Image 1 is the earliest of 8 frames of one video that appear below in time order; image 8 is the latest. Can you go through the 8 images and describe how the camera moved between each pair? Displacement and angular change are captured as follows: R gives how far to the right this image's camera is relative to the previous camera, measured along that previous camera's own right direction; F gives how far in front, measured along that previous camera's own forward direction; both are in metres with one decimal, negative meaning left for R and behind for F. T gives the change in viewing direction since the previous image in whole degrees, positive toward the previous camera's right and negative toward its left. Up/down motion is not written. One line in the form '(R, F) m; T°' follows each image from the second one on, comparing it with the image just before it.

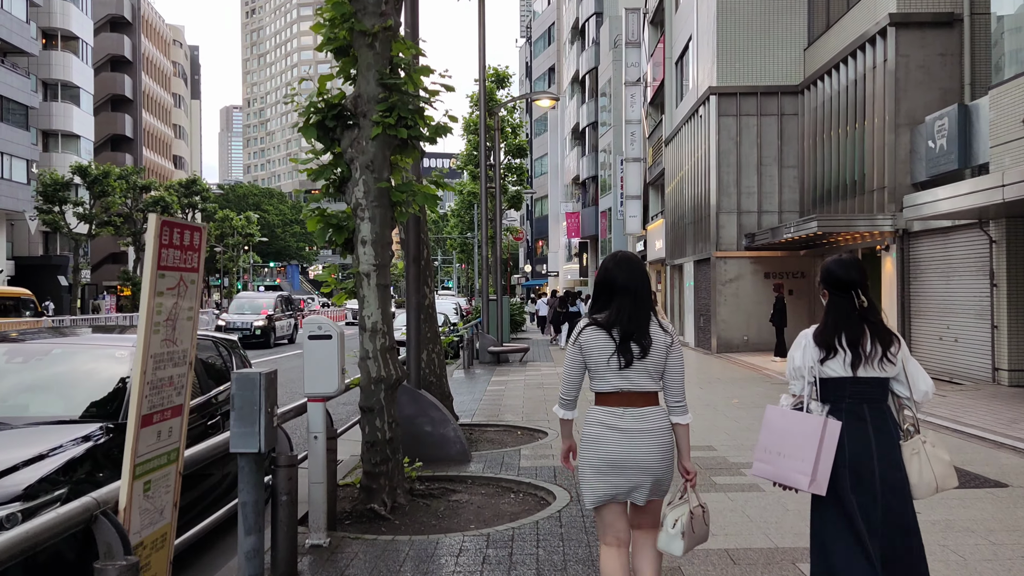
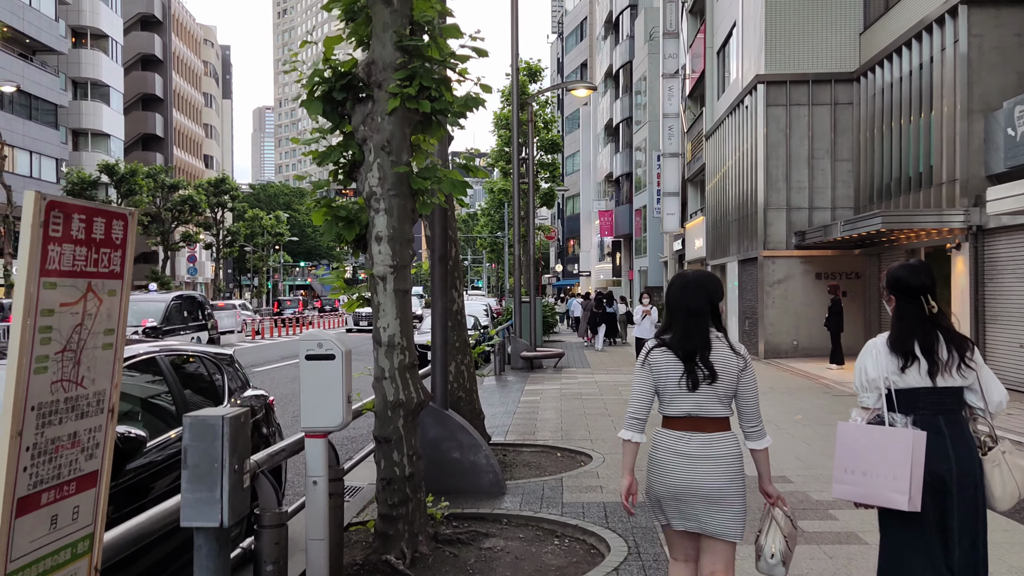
(-0.1, +1.1) m; -2°
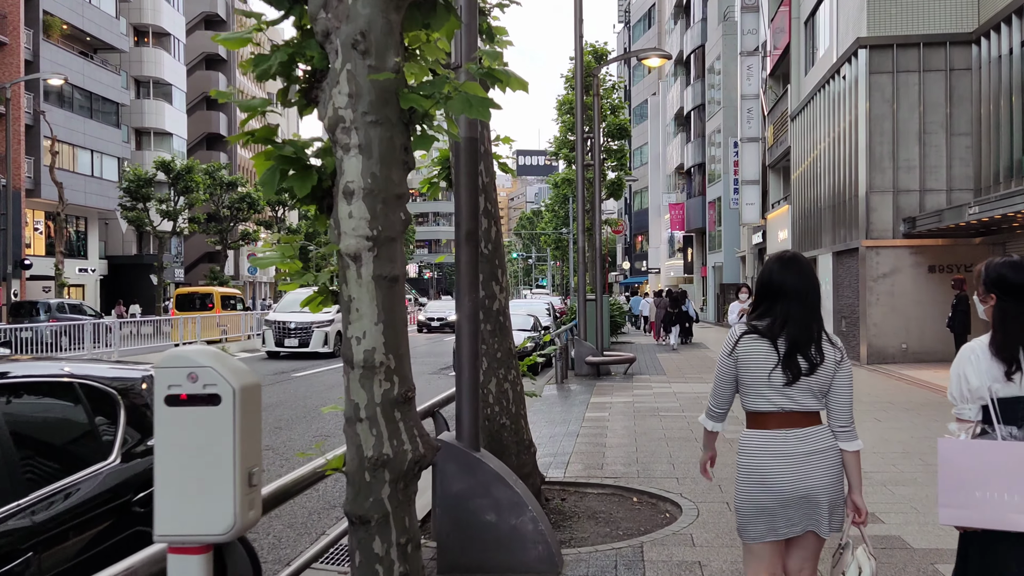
(0.0, +2.0) m; -4°
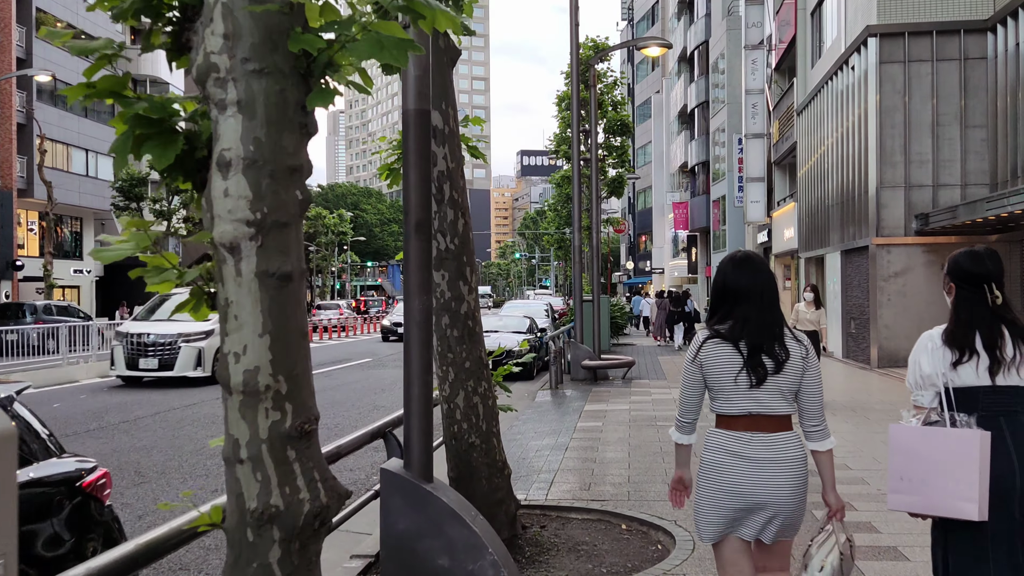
(+0.2, +0.7) m; 0°
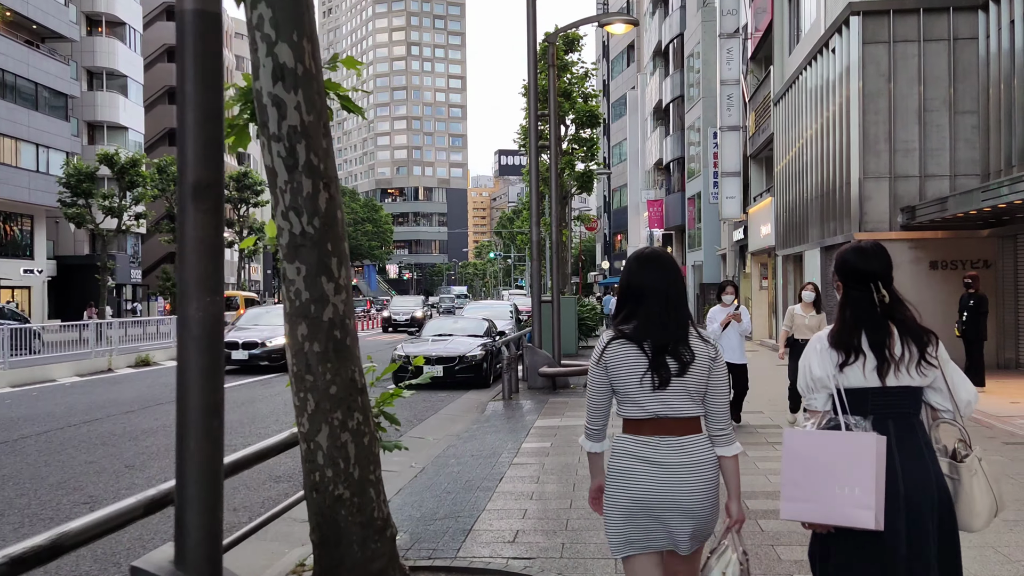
(+0.5, +1.4) m; +1°
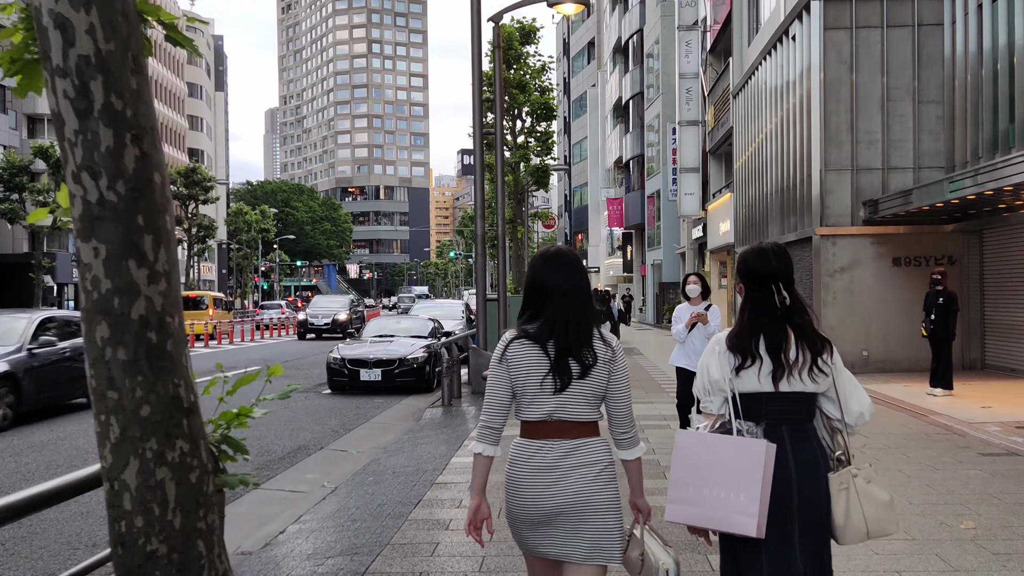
(+0.3, +0.9) m; +2°
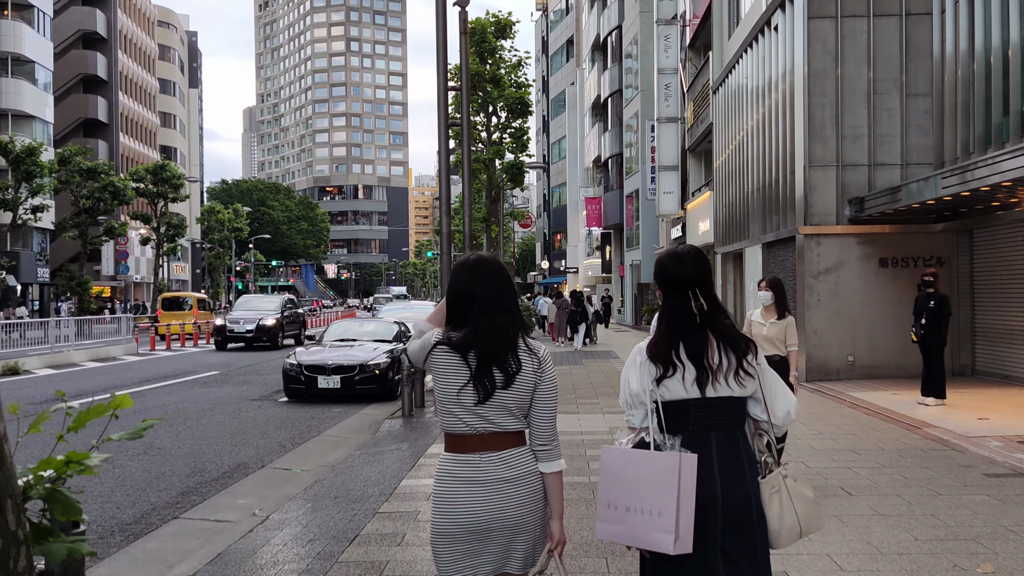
(+0.2, +0.8) m; +1°
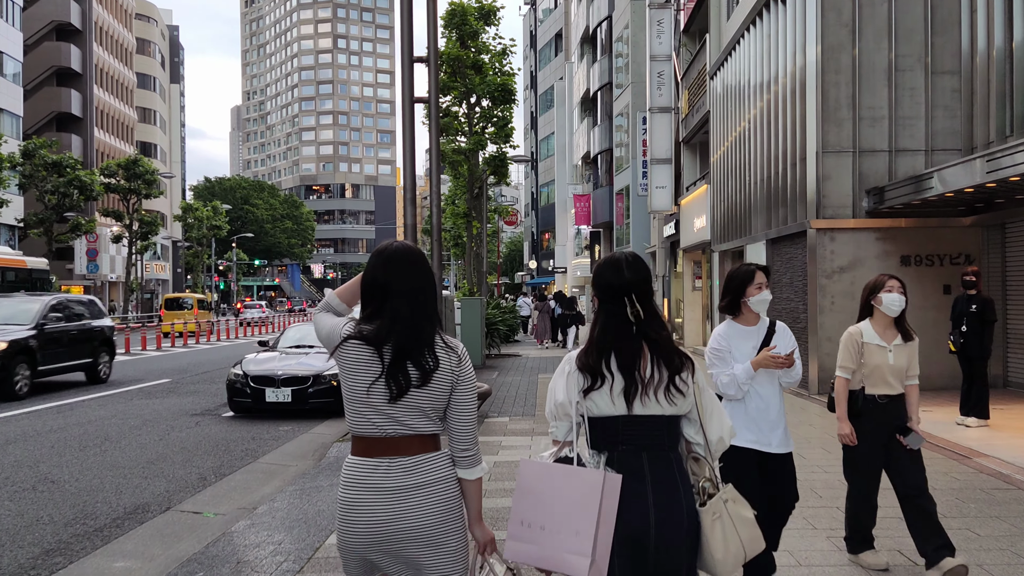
(+0.2, +1.5) m; +1°
